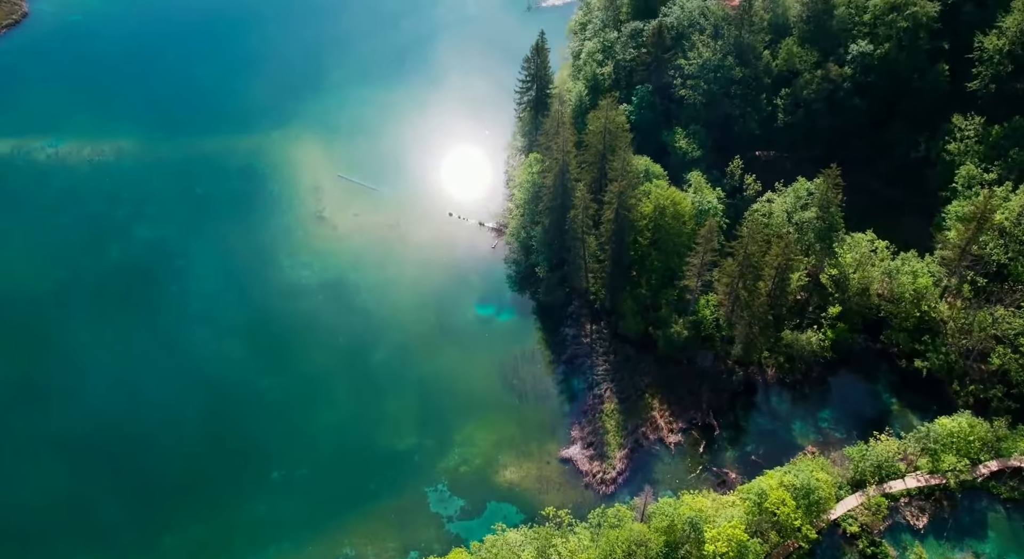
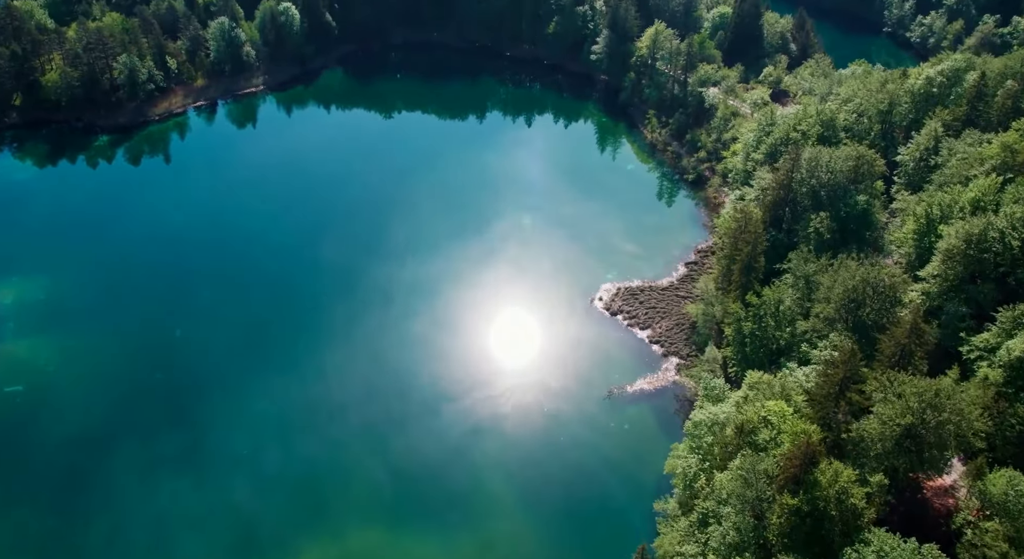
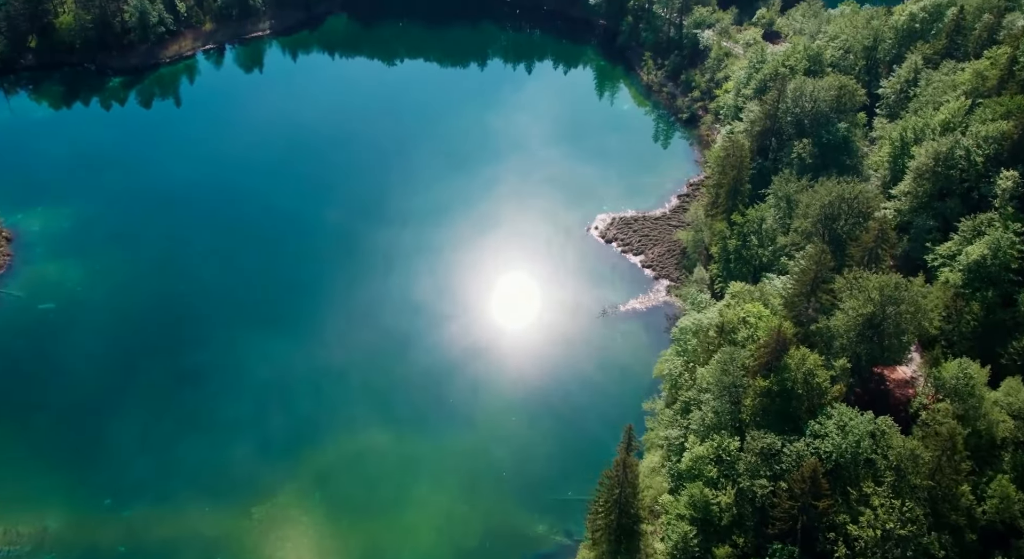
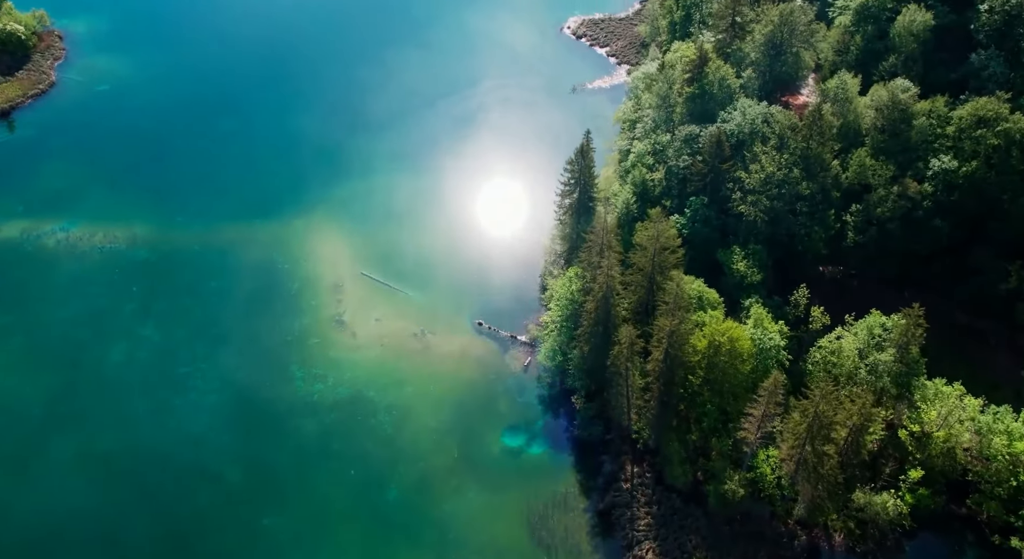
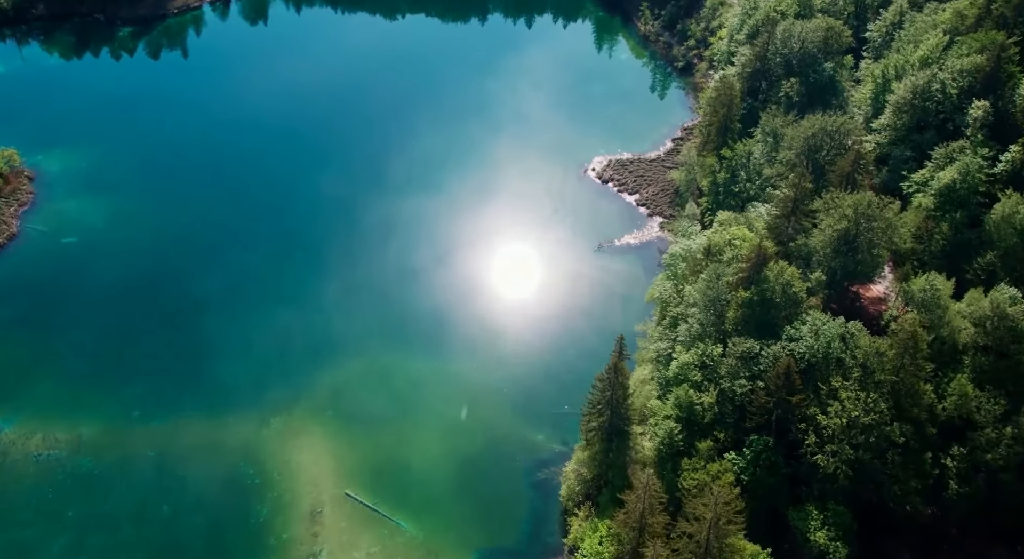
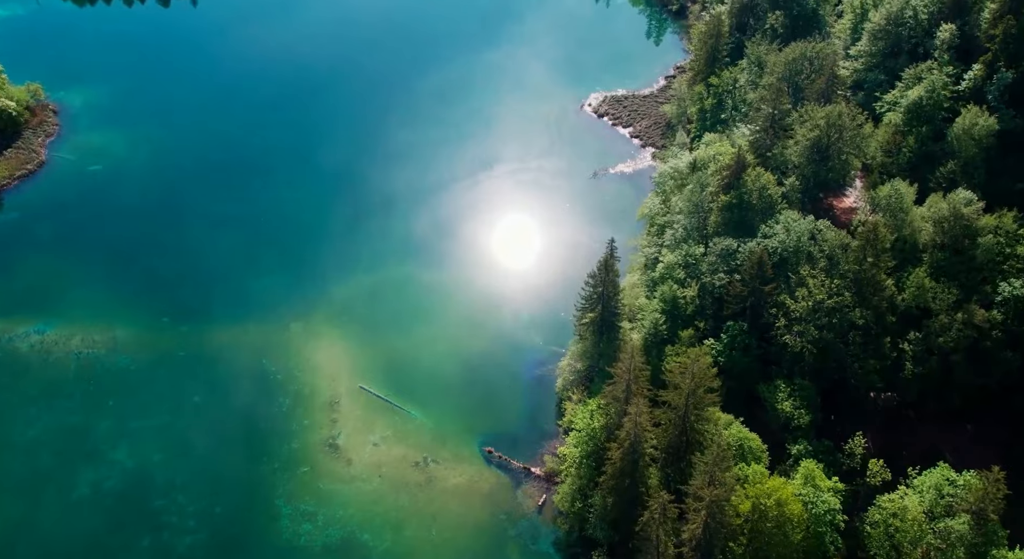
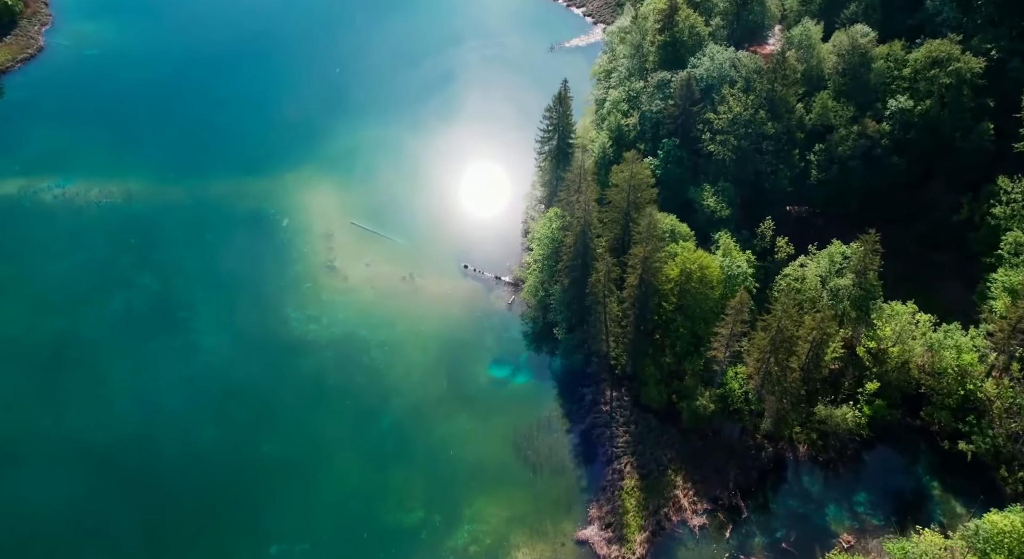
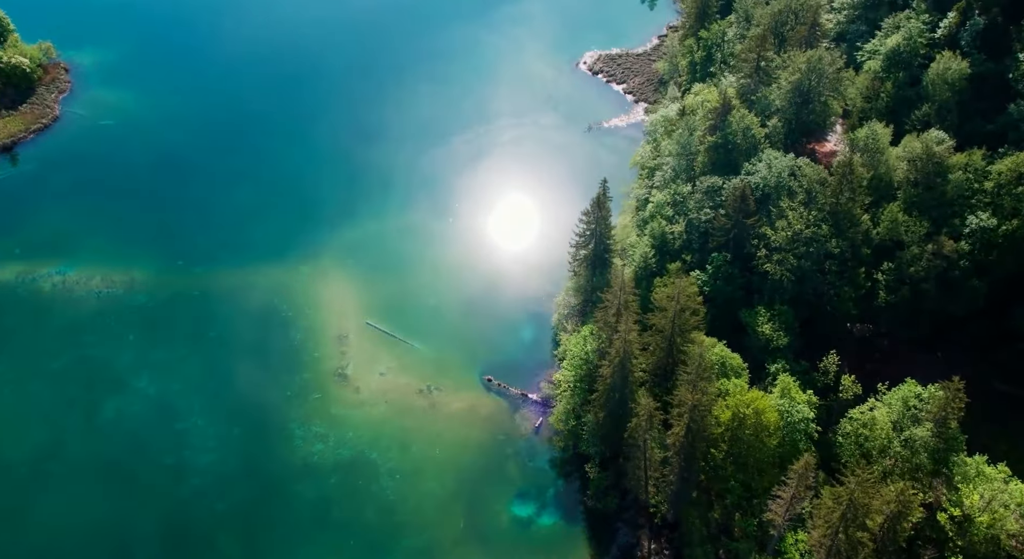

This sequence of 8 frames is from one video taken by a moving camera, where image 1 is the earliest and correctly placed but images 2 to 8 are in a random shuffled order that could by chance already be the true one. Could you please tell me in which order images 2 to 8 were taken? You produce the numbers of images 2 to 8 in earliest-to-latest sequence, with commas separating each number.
7, 4, 8, 6, 5, 3, 2
